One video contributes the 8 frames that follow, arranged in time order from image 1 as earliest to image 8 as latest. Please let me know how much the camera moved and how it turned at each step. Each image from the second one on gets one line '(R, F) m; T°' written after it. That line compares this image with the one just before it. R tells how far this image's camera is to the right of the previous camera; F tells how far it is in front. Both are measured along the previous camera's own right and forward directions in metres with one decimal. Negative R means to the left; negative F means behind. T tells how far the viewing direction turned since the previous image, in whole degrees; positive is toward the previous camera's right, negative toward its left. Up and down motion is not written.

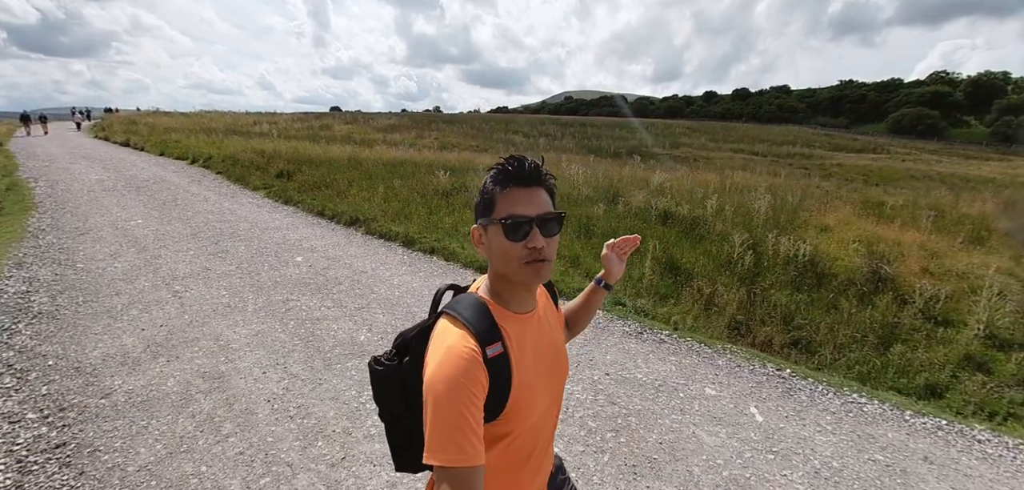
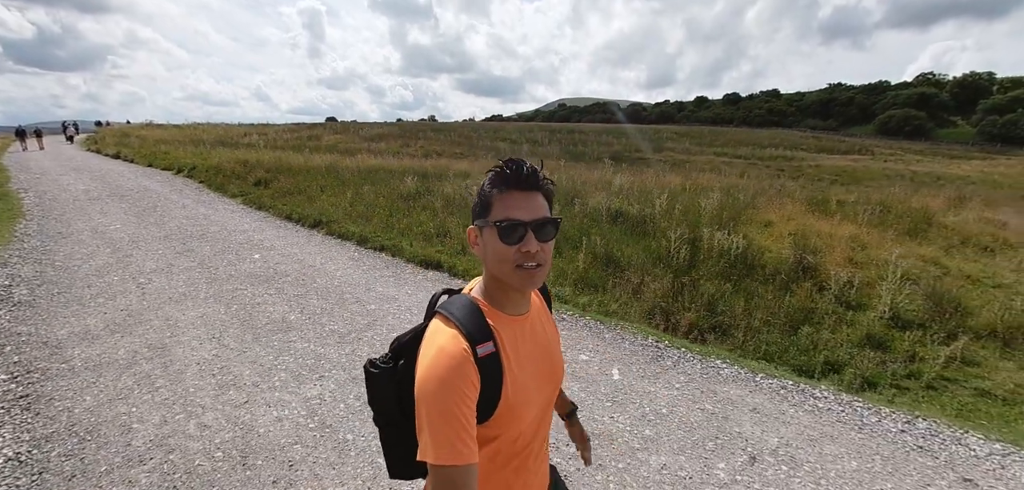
(+1.0, -0.6) m; 0°
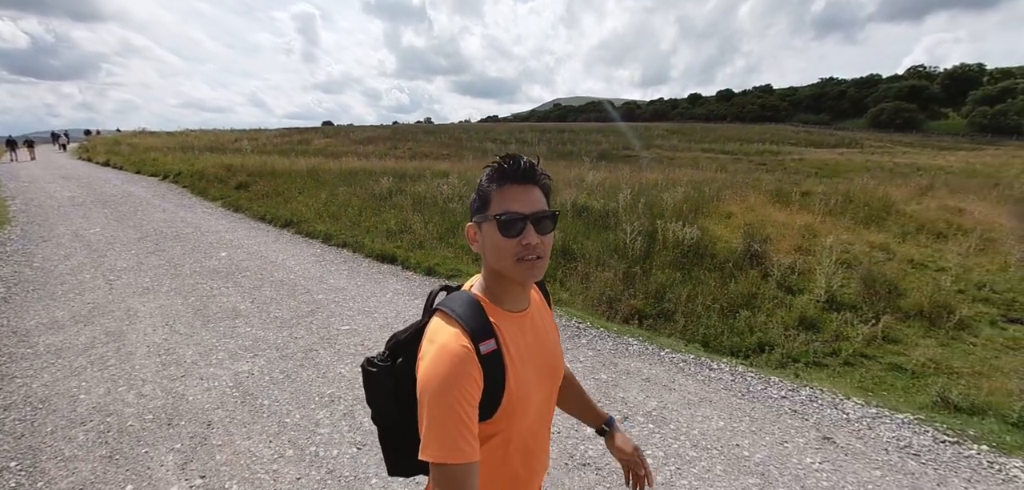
(+0.8, -0.4) m; 0°
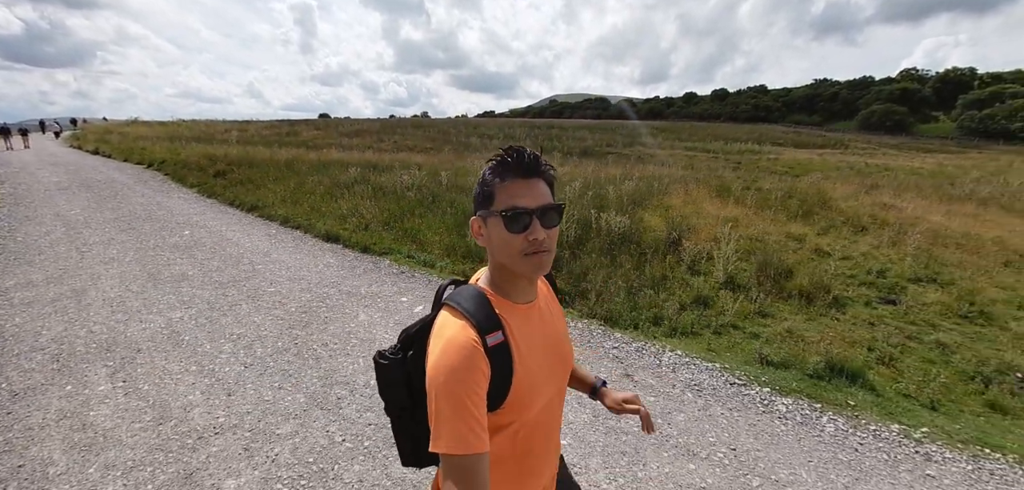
(+1.3, -0.9) m; 0°
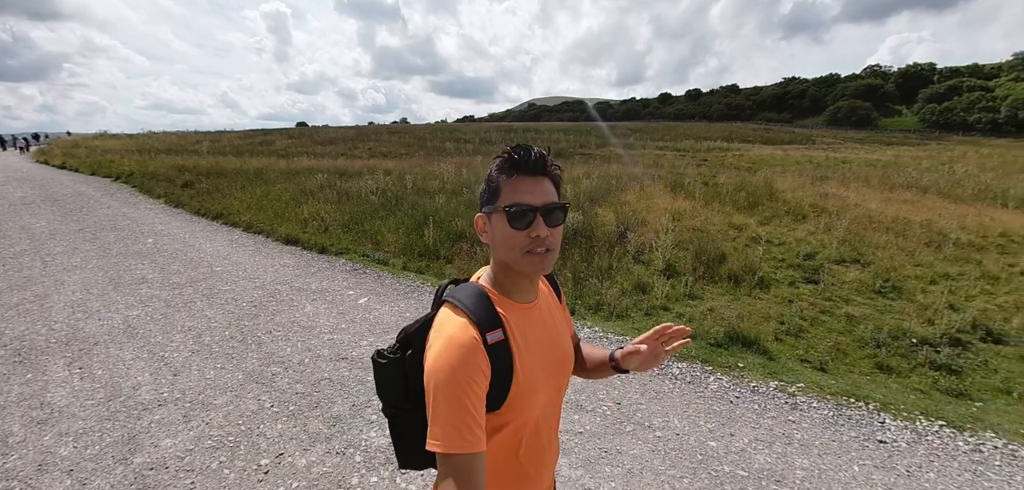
(+0.7, -0.5) m; +2°
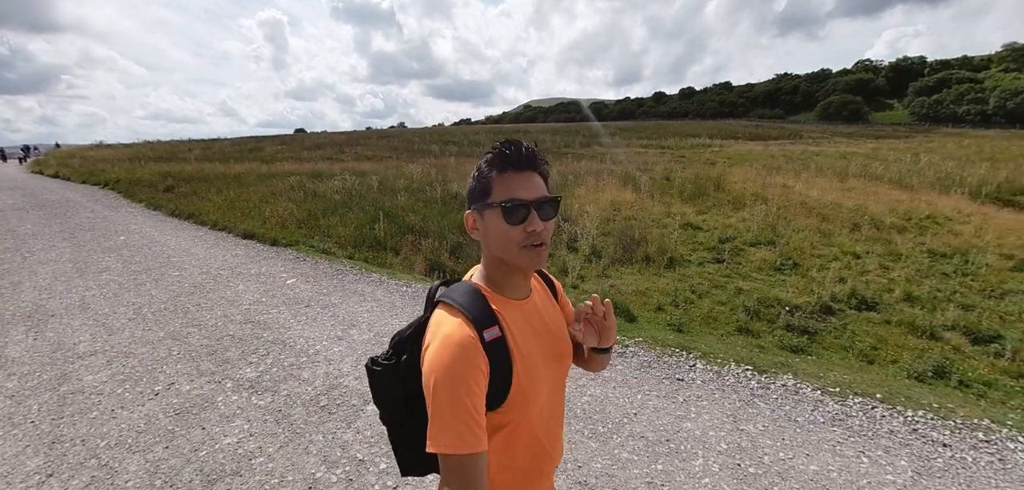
(+1.5, -0.8) m; 0°
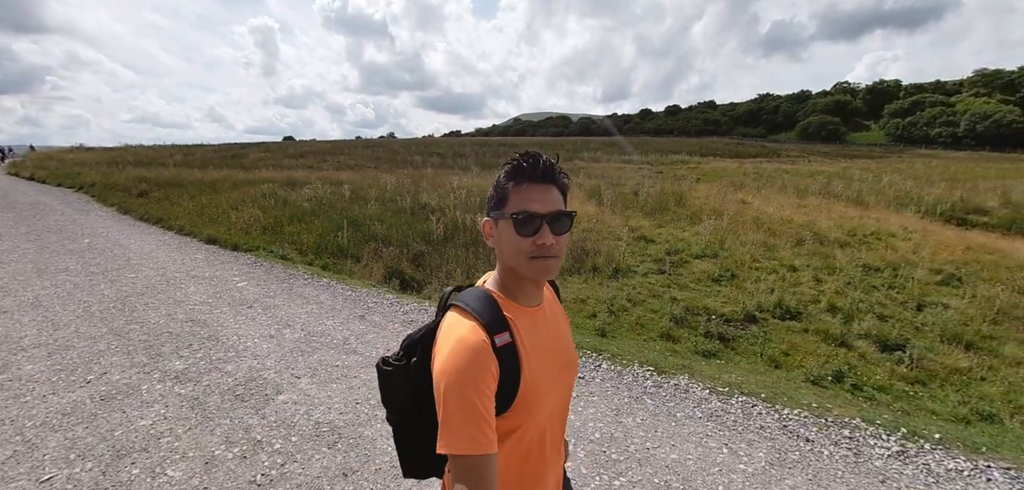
(+0.8, -0.4) m; +1°
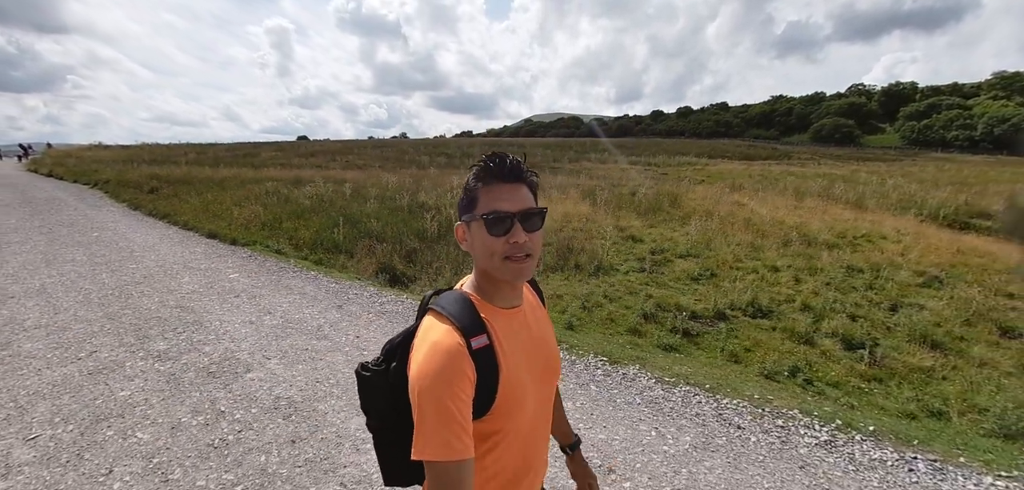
(+0.6, -0.3) m; -1°
